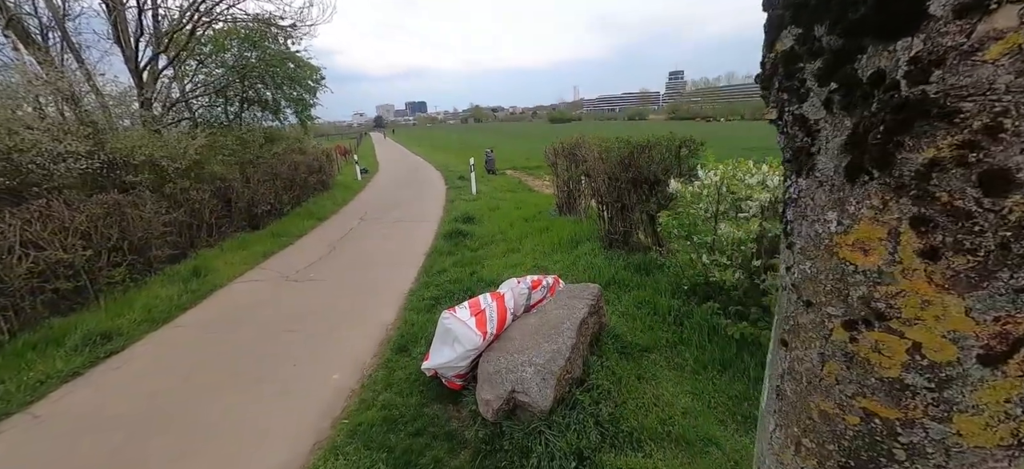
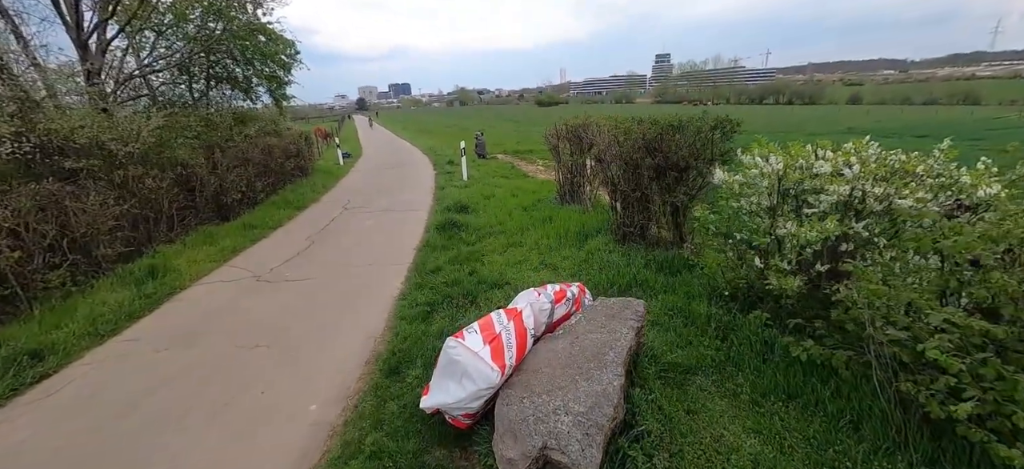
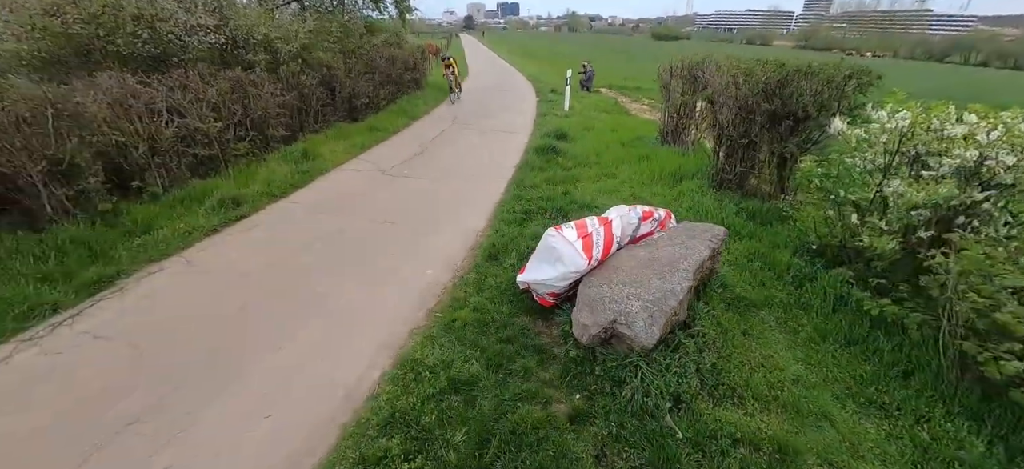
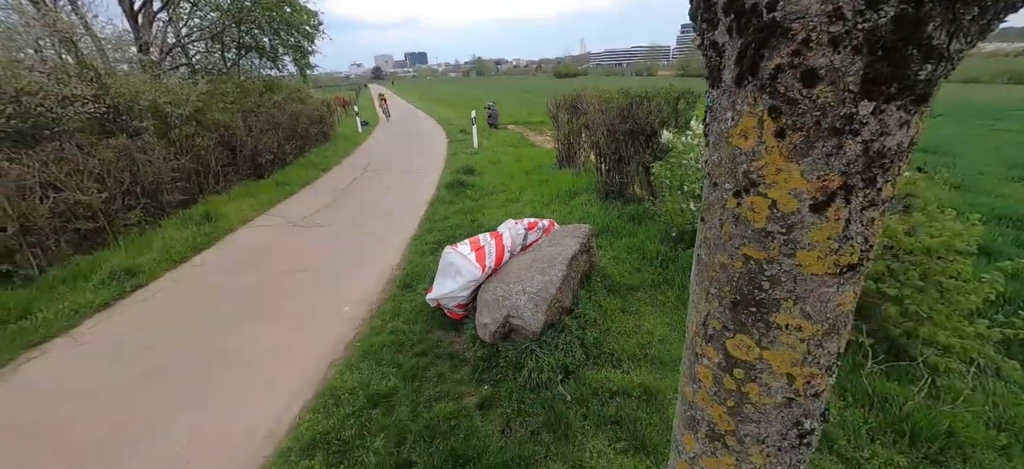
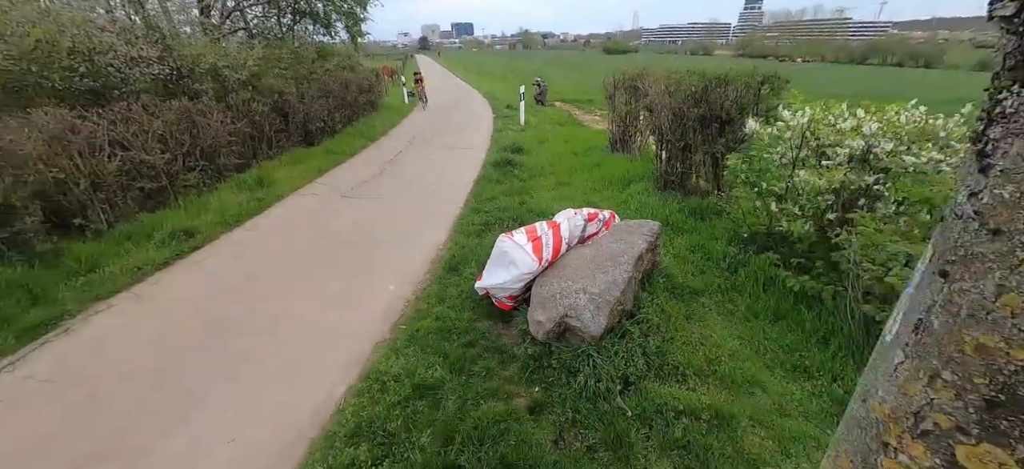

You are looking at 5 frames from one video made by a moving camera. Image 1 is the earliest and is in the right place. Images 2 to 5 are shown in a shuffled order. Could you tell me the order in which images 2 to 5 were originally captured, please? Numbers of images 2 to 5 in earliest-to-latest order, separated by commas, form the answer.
2, 4, 5, 3
